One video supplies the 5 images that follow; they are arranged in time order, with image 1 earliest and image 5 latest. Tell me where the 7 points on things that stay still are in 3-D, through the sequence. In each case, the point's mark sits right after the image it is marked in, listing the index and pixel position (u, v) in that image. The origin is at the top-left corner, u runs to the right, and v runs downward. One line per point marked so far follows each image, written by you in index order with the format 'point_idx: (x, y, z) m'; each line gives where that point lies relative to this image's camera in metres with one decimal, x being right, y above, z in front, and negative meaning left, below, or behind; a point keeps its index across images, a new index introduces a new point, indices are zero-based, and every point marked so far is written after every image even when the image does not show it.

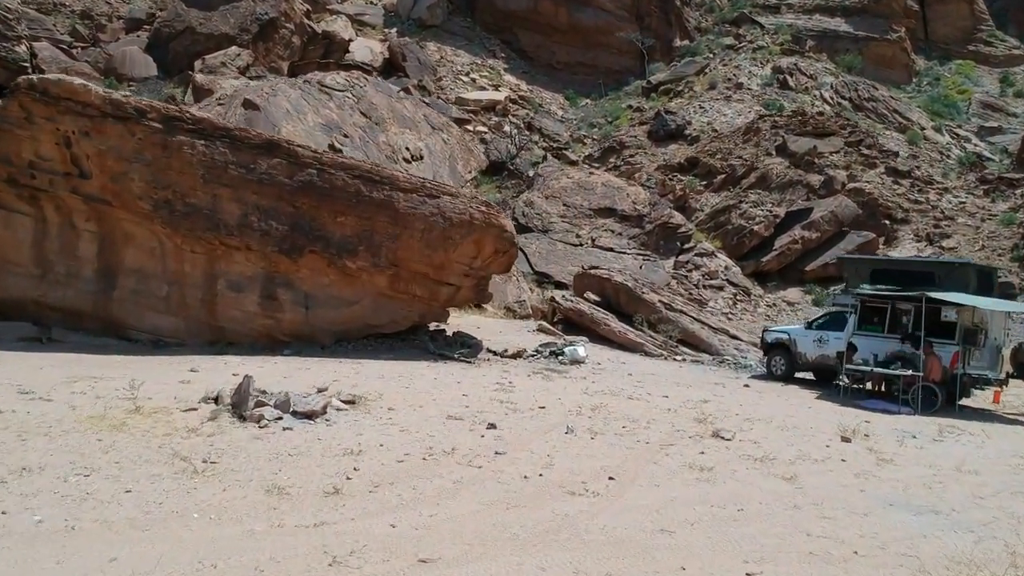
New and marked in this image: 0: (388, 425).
0: (-0.9, -1.0, +7.5) m
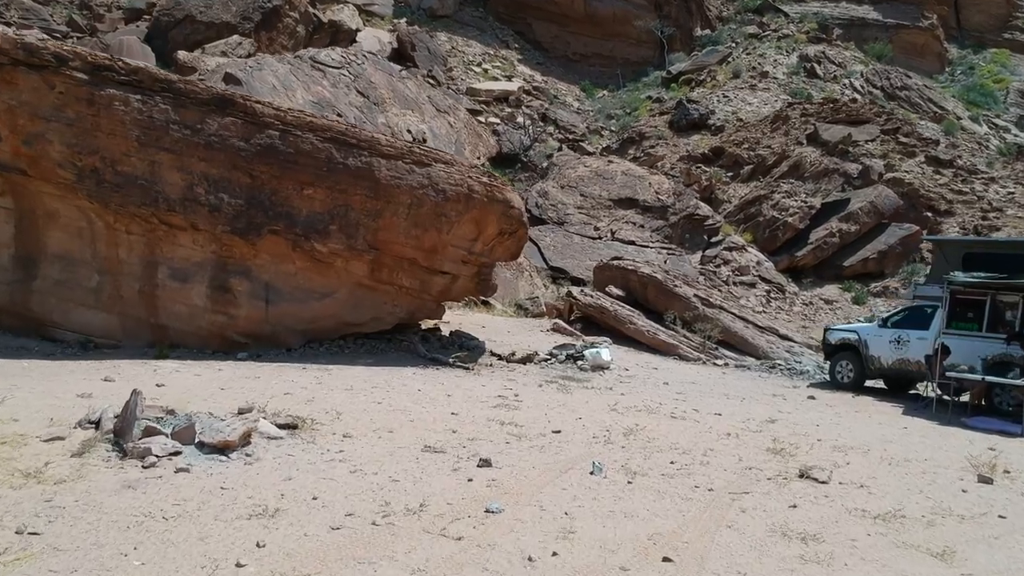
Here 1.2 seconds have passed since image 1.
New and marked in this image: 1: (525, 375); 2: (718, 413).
0: (-0.9, -0.9, +5.2) m
1: (0.0, -0.8, +9.4) m
2: (+1.6, -1.0, +7.7) m
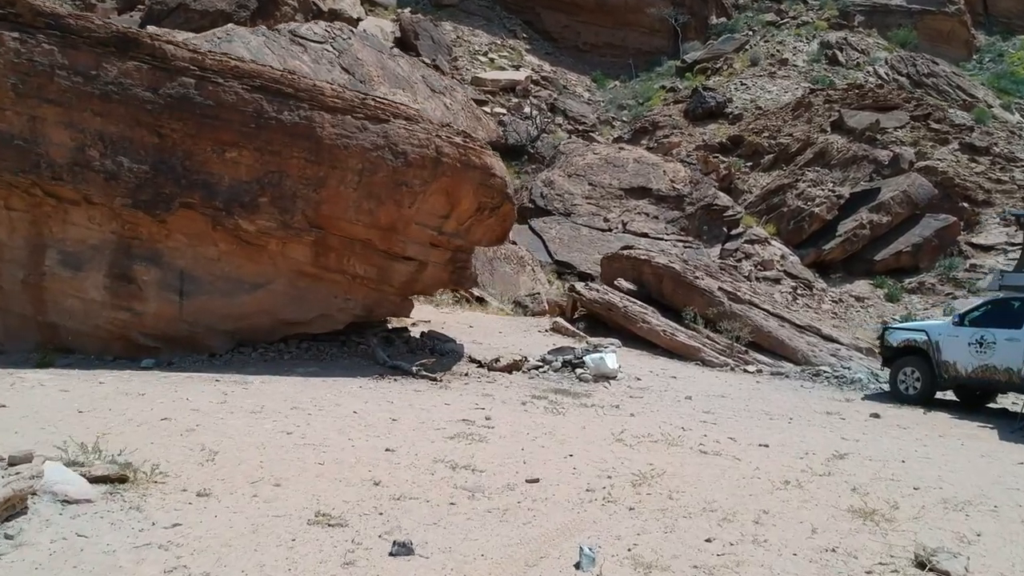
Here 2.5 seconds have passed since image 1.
0: (-1.1, -0.8, +3.1) m
1: (-0.2, -0.7, +7.3) m
2: (+1.4, -0.9, +5.6) m
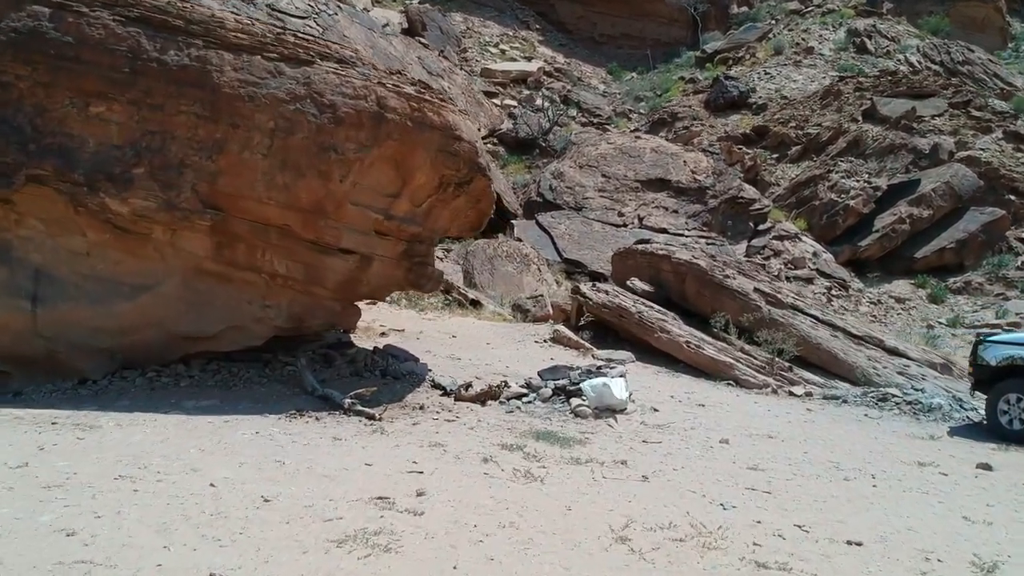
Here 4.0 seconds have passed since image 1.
0: (-1.4, -0.8, +1.1) m
1: (-0.3, -0.7, +5.3) m
2: (+1.2, -0.9, +3.5) m
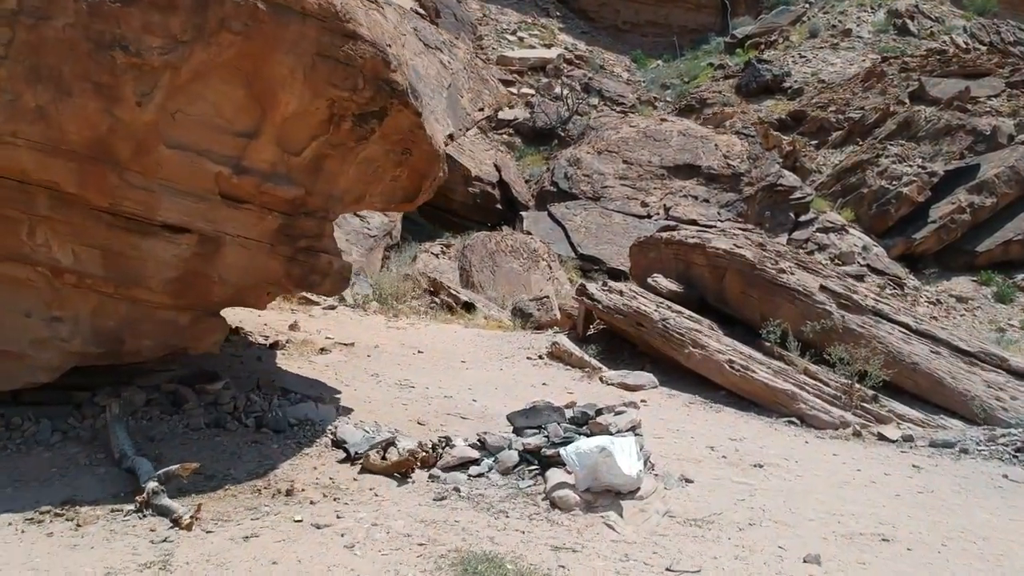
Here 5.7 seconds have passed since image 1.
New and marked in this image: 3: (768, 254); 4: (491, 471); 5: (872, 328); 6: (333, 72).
0: (-1.8, -0.9, -1.3) m
1: (-0.6, -0.7, +2.9) m
2: (+0.9, -0.9, +1.0) m
3: (+1.9, +0.2, +7.2) m
4: (-0.1, -0.7, +3.8) m
5: (+2.3, -0.2, +6.5) m
6: (-0.6, +0.8, +3.7) m
